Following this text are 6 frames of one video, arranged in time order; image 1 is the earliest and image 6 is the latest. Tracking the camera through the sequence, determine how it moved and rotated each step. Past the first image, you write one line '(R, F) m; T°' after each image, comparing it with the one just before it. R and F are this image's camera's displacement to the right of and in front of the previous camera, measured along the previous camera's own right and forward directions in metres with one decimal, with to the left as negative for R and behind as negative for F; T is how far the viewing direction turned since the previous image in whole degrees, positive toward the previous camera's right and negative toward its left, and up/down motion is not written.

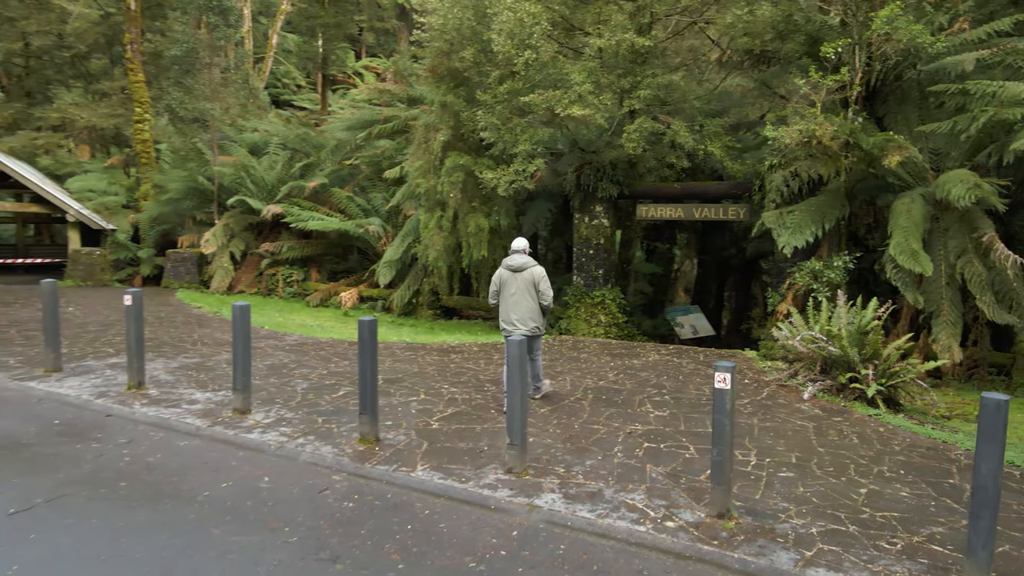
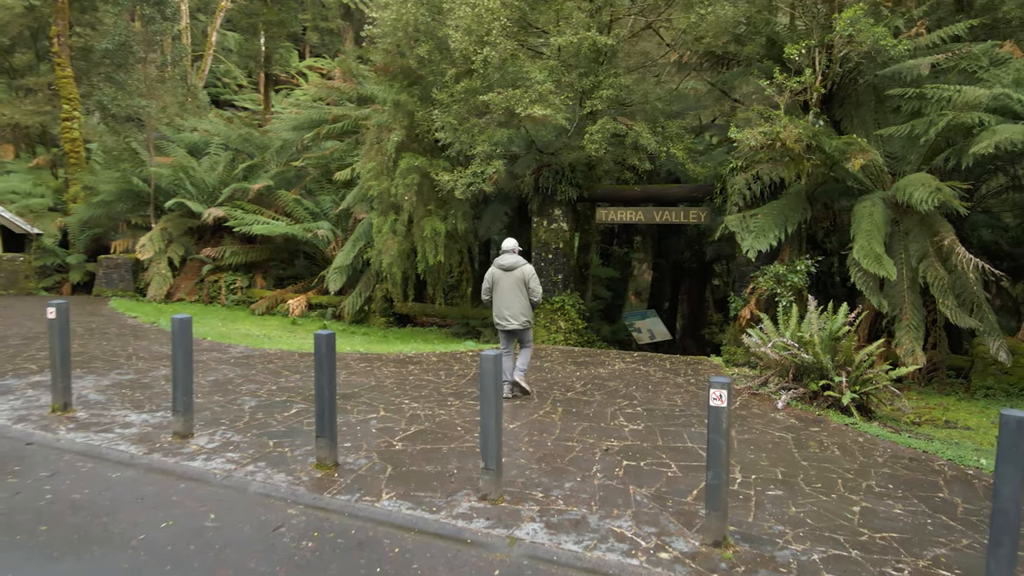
(-0.1, +0.3) m; +4°
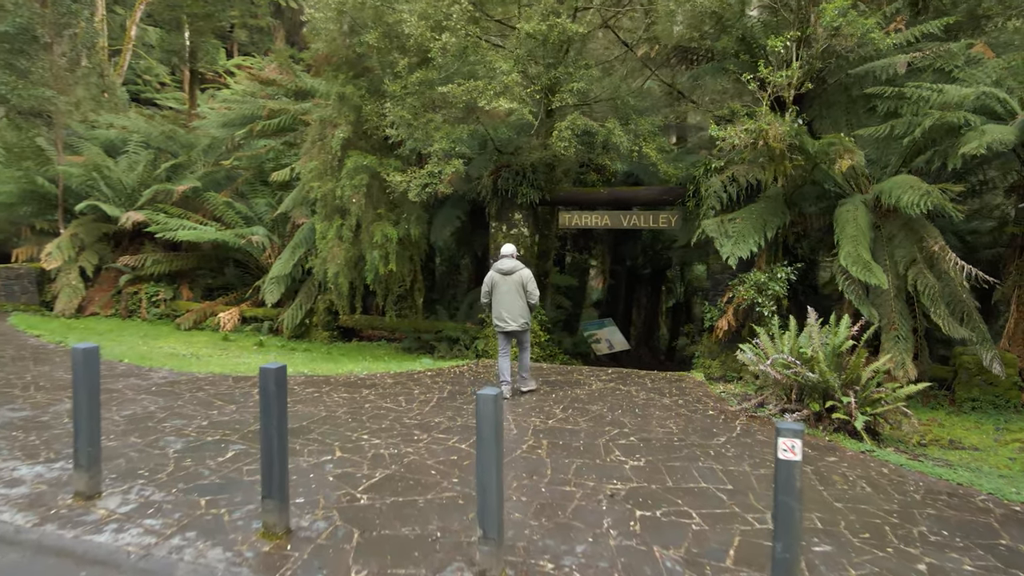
(-0.3, +0.8) m; +5°
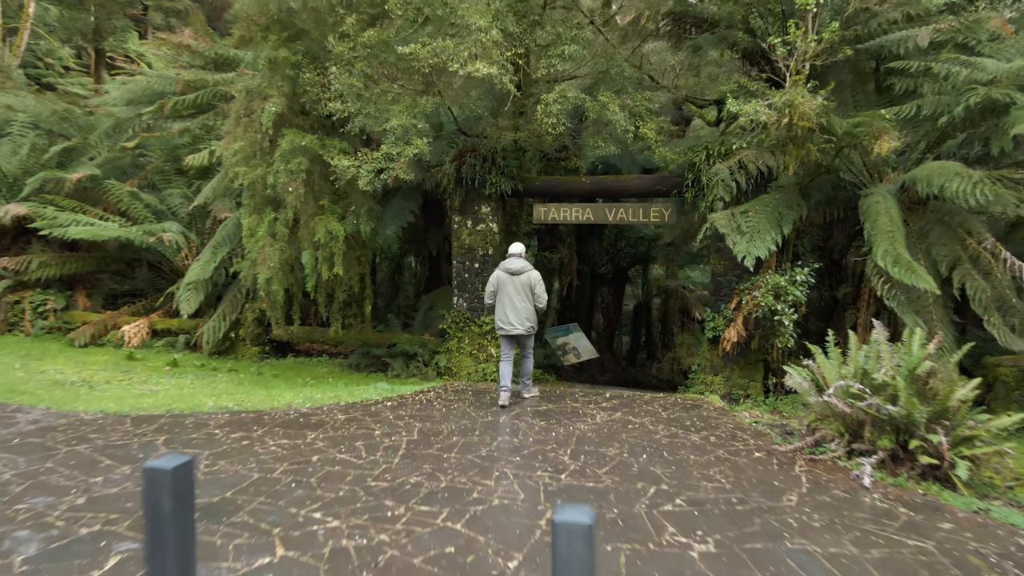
(-0.4, +1.4) m; +5°
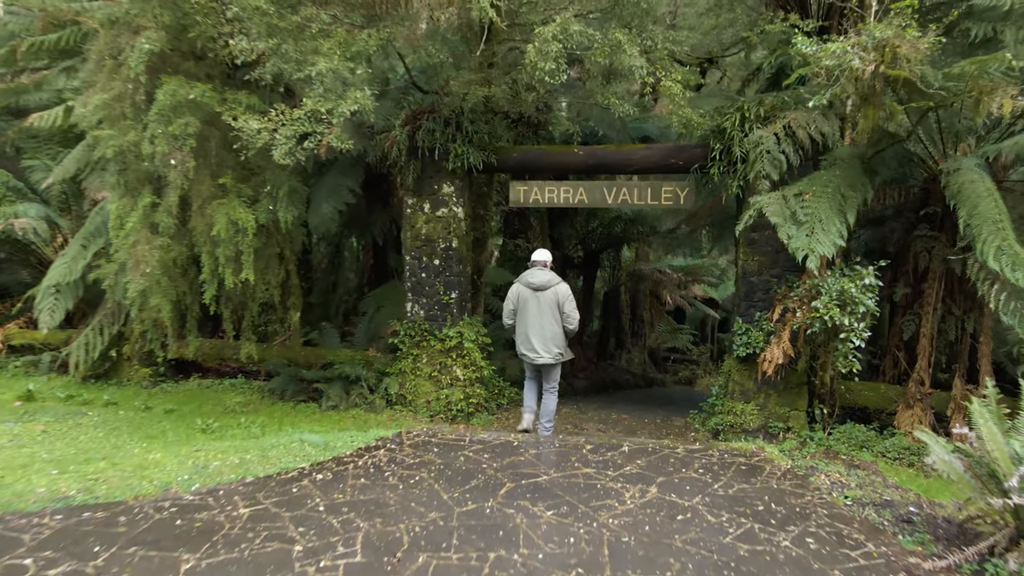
(-0.2, +1.8) m; +4°
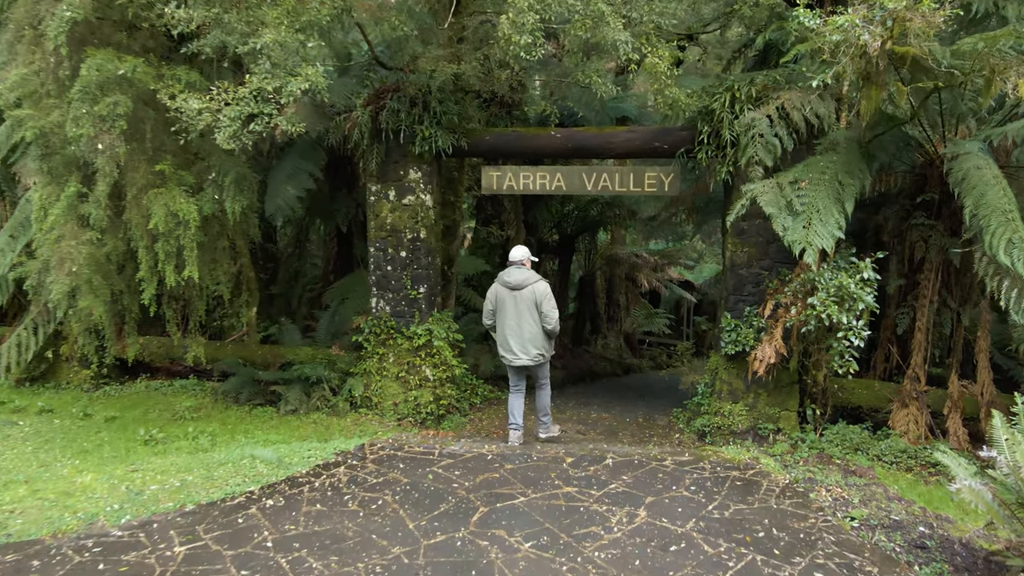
(0.0, +0.4) m; +2°
